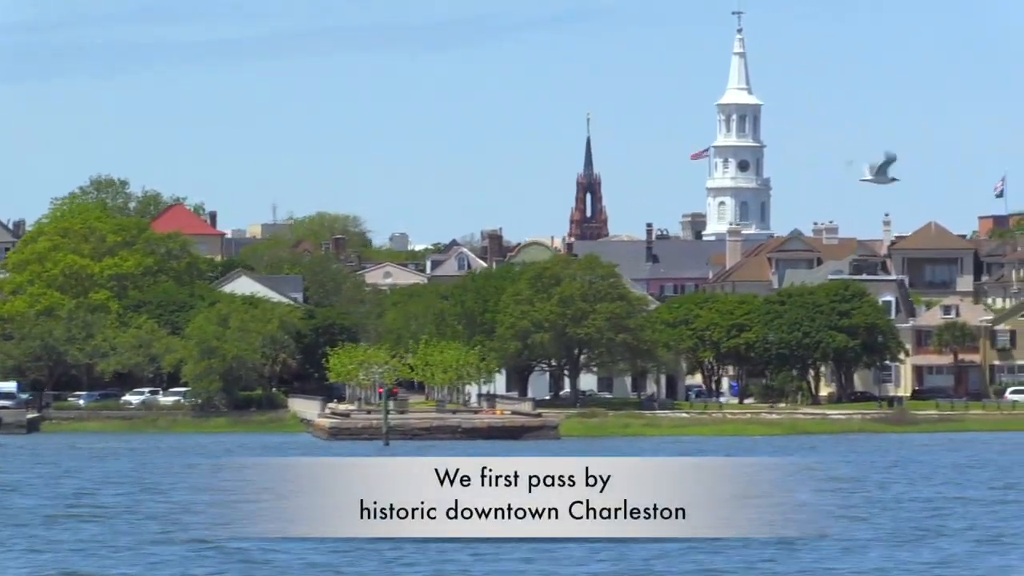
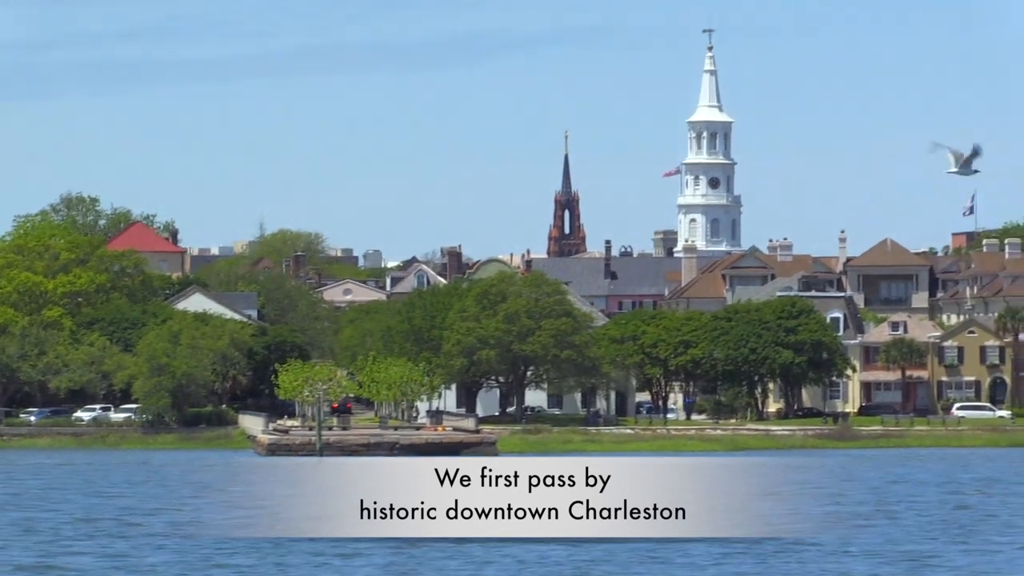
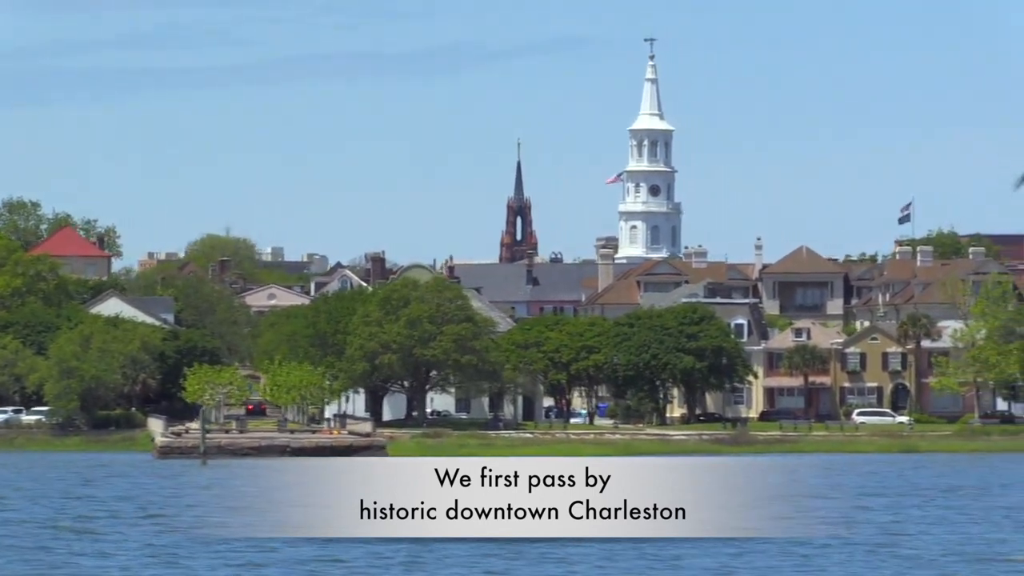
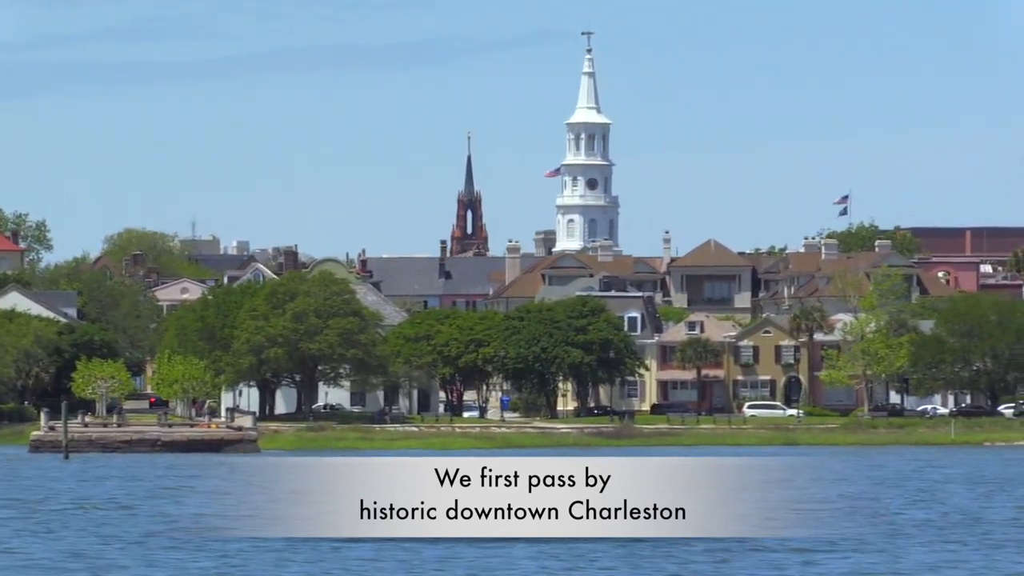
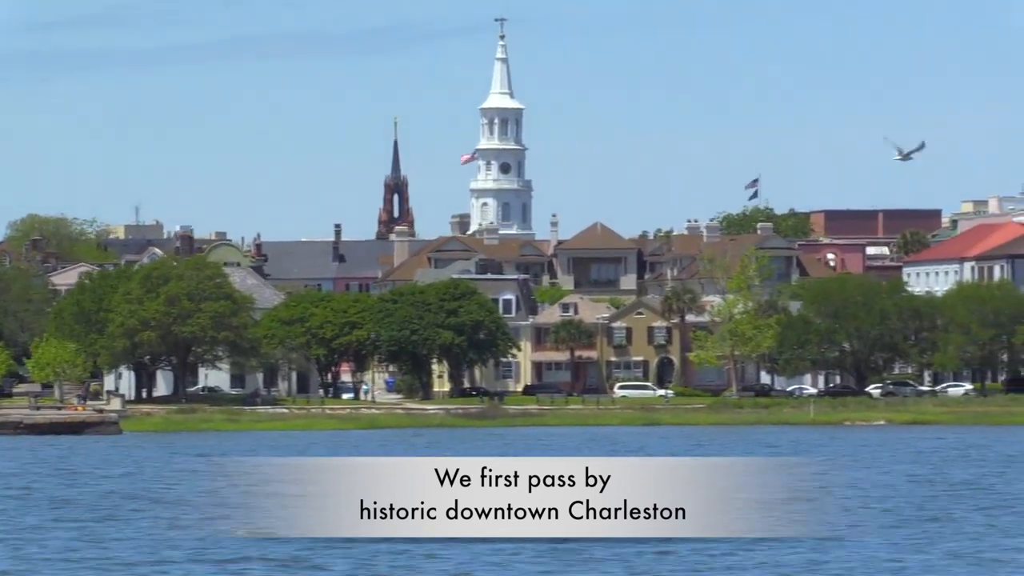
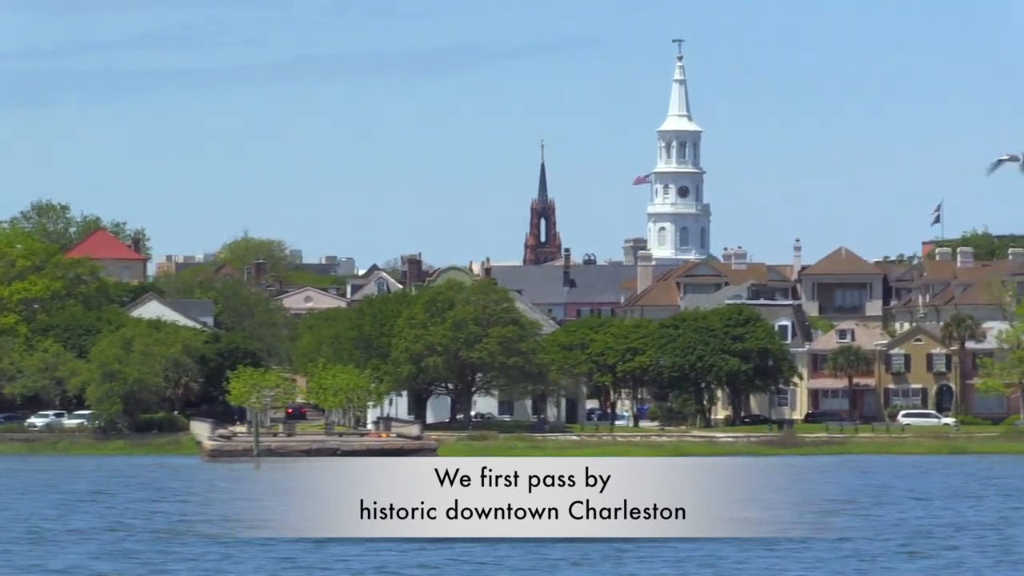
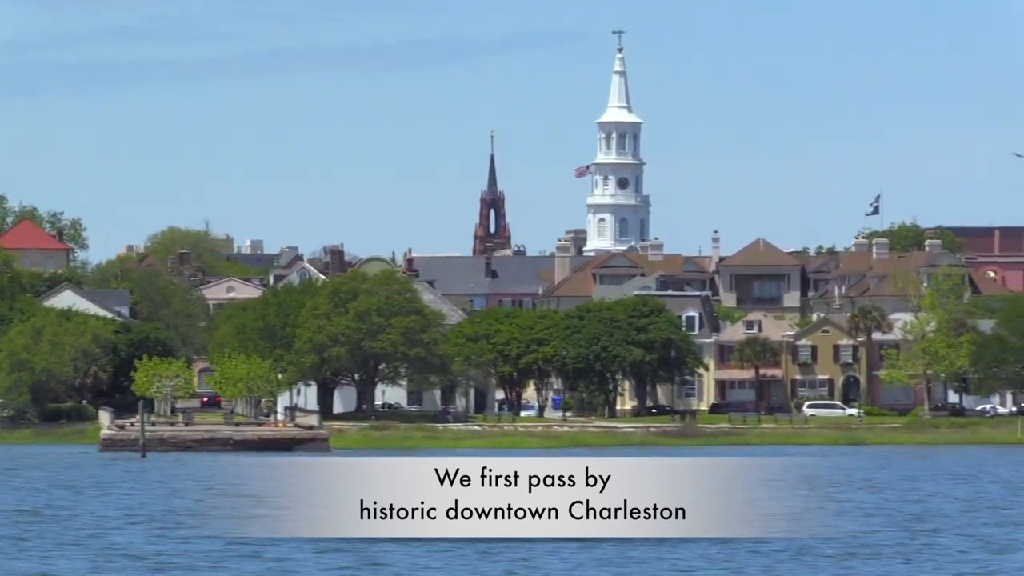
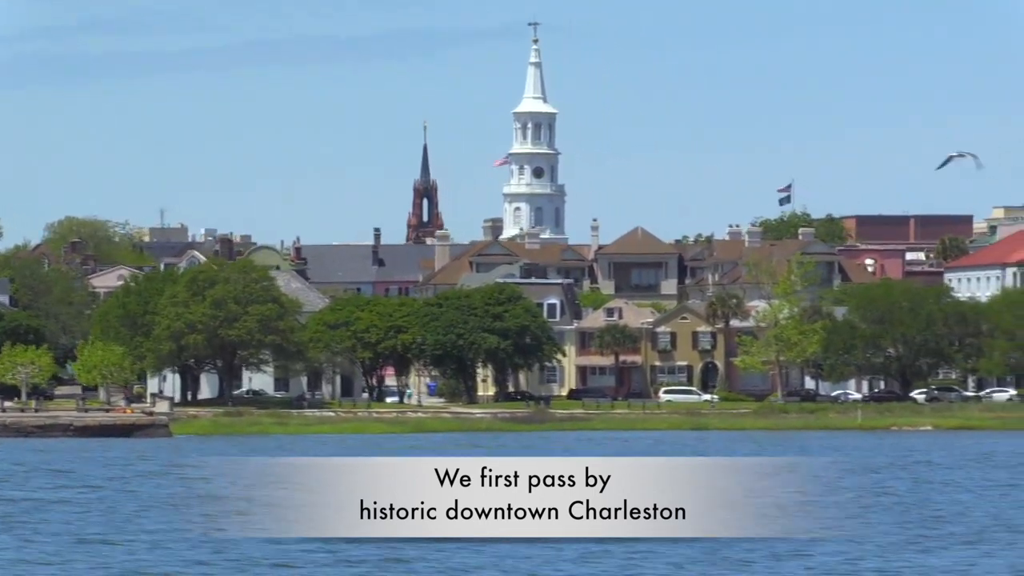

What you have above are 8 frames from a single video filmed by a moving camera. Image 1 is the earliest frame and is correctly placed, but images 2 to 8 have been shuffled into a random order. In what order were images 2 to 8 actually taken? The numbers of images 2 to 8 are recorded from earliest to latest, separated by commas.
2, 6, 3, 7, 4, 8, 5
